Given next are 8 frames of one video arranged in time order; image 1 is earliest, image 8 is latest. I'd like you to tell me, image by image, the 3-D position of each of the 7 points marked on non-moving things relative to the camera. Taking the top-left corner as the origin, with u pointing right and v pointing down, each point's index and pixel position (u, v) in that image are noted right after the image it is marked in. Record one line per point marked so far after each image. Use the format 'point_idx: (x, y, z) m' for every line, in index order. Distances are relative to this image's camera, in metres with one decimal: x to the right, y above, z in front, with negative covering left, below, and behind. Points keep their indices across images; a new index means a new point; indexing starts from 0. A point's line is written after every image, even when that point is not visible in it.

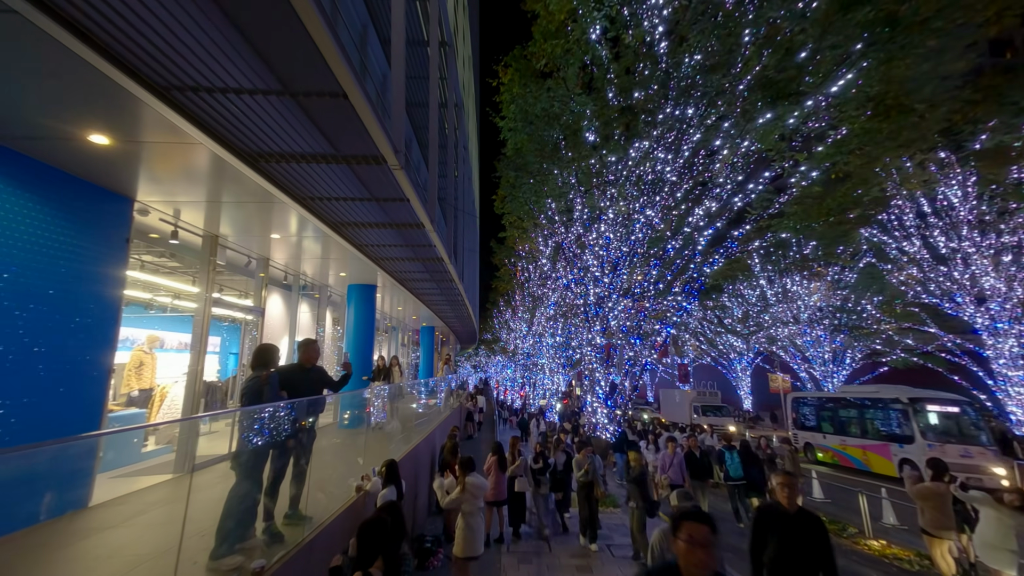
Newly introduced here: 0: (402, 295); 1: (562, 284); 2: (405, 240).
0: (-4.5, -0.3, +16.7) m
1: (+2.6, +0.3, +18.9) m
2: (-2.2, +1.1, +8.6) m
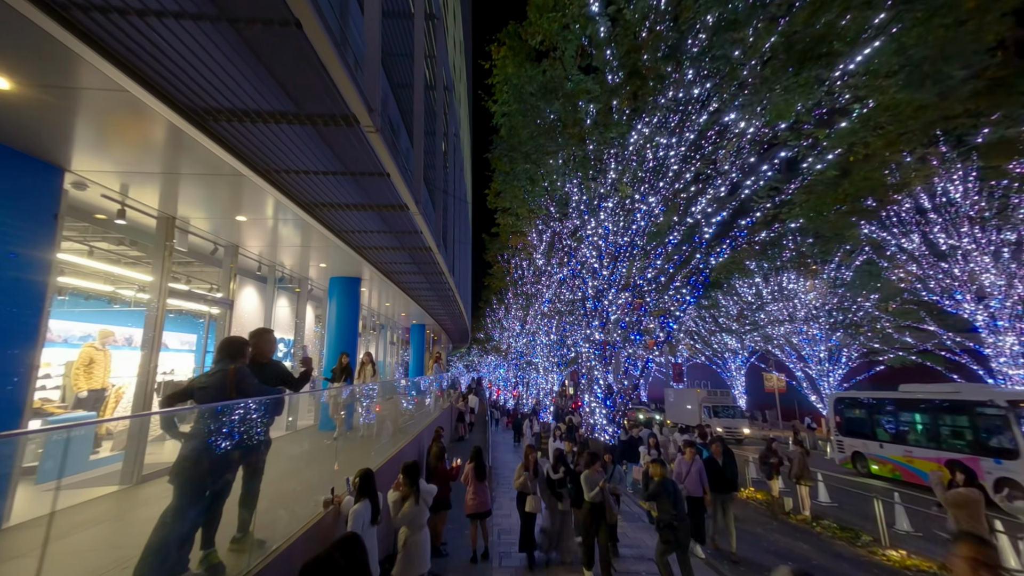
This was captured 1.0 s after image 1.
0: (-4.7, -0.1, +15.9) m
1: (+2.2, +0.4, +18.3) m
2: (-2.4, +1.3, +7.9) m
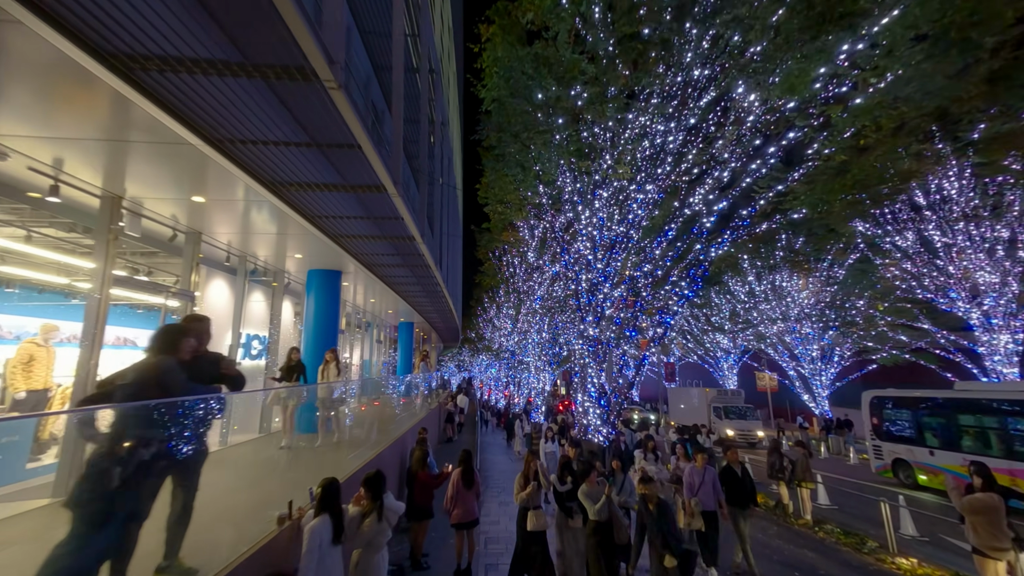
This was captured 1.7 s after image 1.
0: (-5.1, 0.0, +15.3) m
1: (+1.8, +0.6, +17.8) m
2: (-2.6, +1.4, +7.3) m
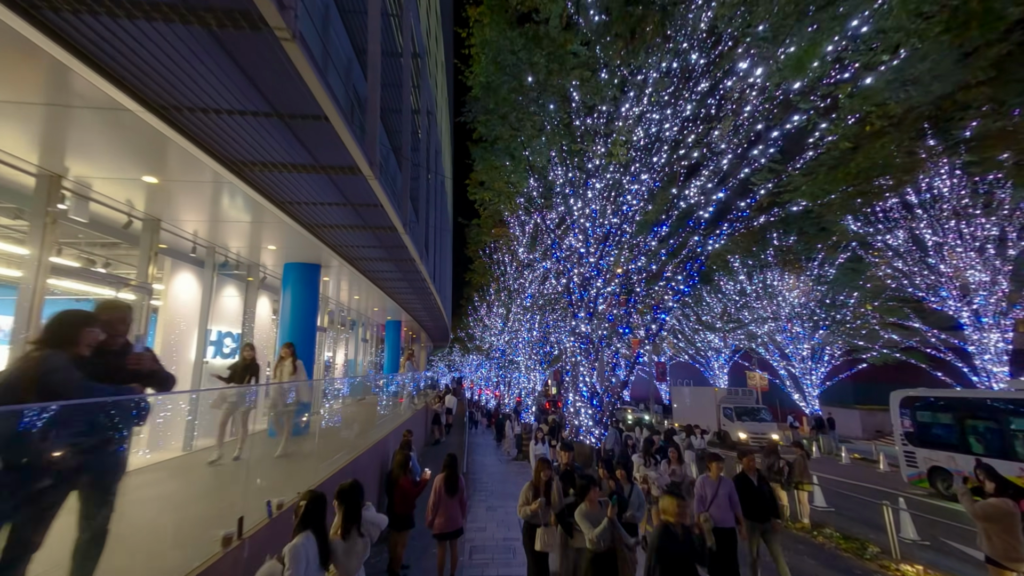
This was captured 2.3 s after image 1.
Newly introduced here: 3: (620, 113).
0: (-5.5, +0.2, +14.7) m
1: (+1.4, +0.7, +17.3) m
2: (-2.8, +1.5, +6.8) m
3: (+2.3, +3.7, +8.5) m
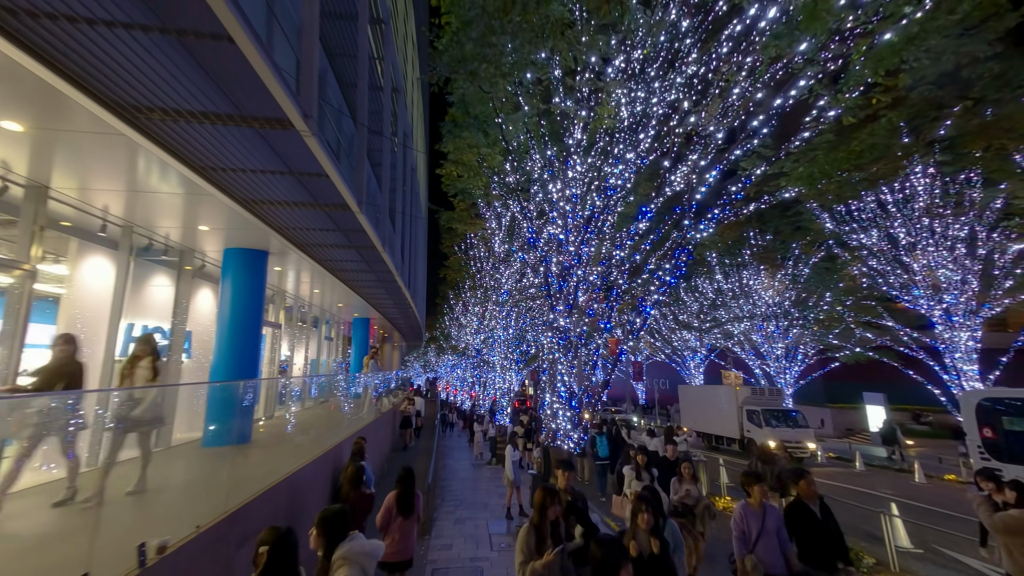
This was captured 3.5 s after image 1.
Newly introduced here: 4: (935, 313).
0: (-6.3, +0.4, +13.5) m
1: (+0.4, +0.9, +16.5) m
2: (-3.2, +1.8, +5.7) m
3: (+1.7, +3.8, +7.7) m
4: (+18.2, -1.1, +17.6) m
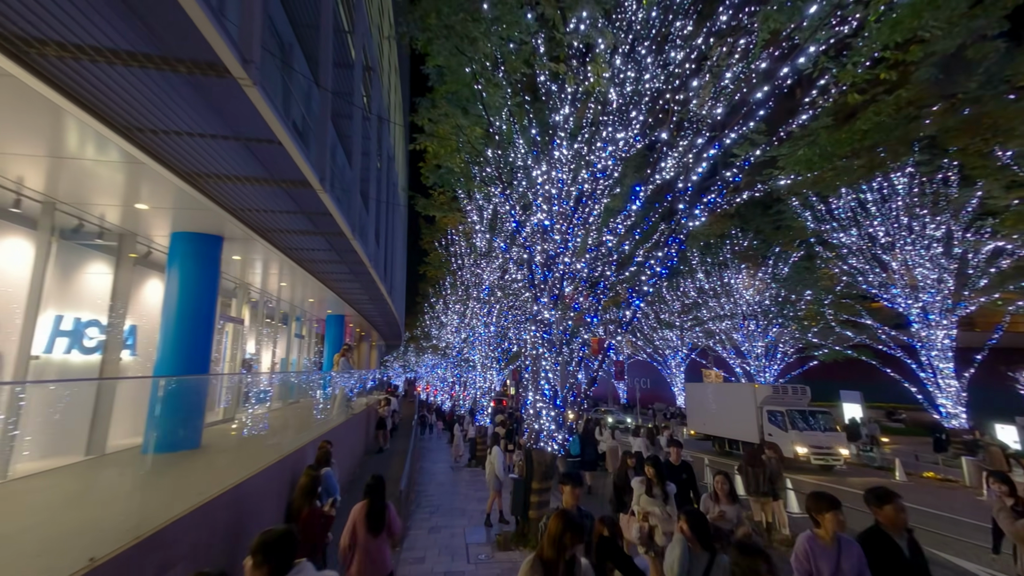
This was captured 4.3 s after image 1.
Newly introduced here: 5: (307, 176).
0: (-6.9, +0.6, +12.6) m
1: (-0.3, +1.1, +15.9) m
2: (-3.5, +2.0, +4.9) m
3: (+1.4, +4.0, +7.2) m
4: (+17.4, -1.0, +17.7) m
5: (-3.2, +1.7, +6.3) m
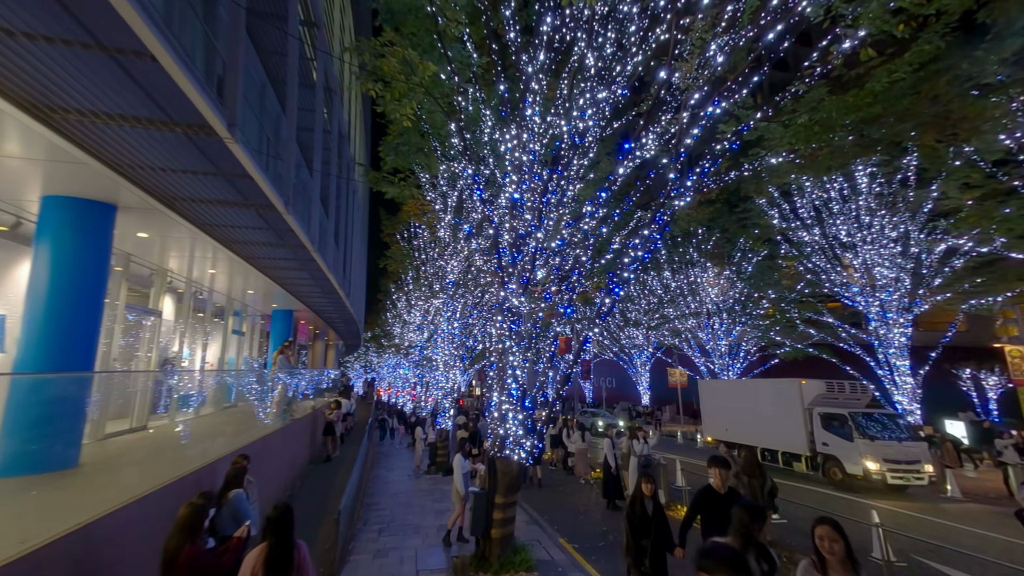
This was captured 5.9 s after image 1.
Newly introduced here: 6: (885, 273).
0: (-7.9, +1.0, +10.9) m
1: (-1.6, +1.3, +14.7) m
2: (-3.8, +2.3, +3.6) m
3: (+0.9, +4.2, +6.2) m
4: (+15.9, -0.9, +18.0) m
5: (-3.6, +2.0, +4.9) m
6: (+15.4, +0.7, +16.6) m
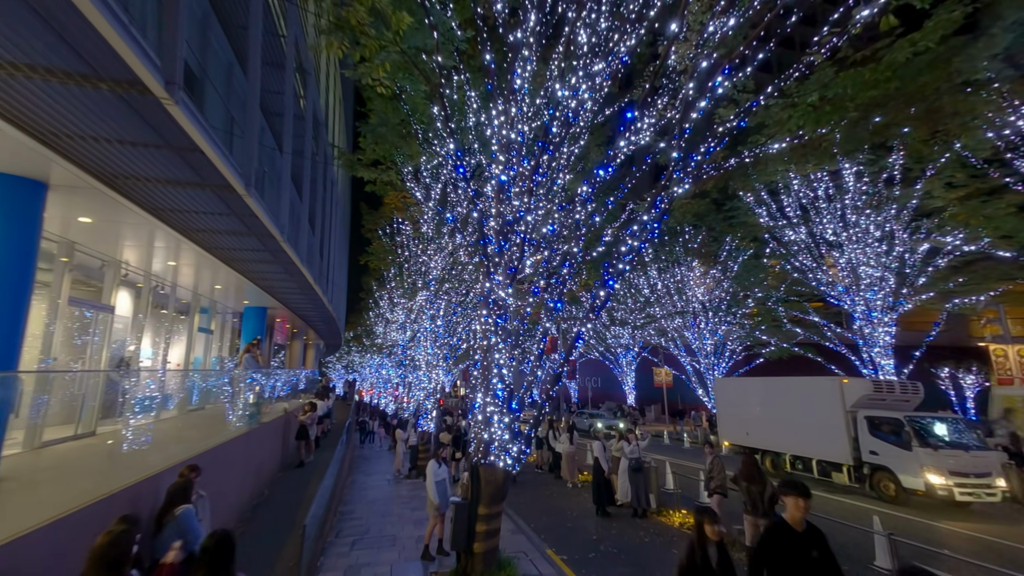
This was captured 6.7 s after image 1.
0: (-8.3, +1.1, +10.1) m
1: (-2.1, +1.5, +14.1) m
2: (-3.9, +2.4, +2.9) m
3: (+0.7, +4.4, +5.7) m
4: (+15.3, -0.9, +18.0) m
5: (-3.8, +2.1, +4.2) m
6: (+14.8, +0.7, +16.5) m
